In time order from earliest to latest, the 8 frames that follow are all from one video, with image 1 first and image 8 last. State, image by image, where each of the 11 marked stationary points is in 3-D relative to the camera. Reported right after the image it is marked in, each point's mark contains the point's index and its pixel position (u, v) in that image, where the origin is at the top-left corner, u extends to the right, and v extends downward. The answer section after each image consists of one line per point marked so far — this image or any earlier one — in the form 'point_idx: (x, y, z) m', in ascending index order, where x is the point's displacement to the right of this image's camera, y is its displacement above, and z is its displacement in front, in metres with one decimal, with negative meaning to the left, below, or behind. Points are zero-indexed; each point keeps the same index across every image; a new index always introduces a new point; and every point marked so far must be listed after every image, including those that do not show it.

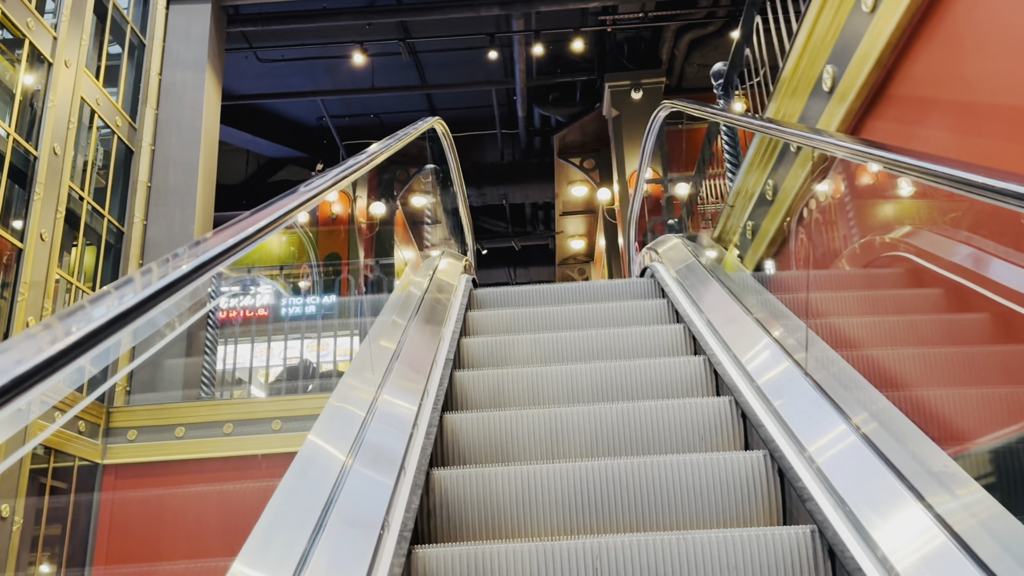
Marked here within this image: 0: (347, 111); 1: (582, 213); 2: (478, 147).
0: (-1.9, +2.1, +9.0) m
1: (+0.9, +1.0, +9.9) m
2: (-0.4, +1.8, +9.9) m
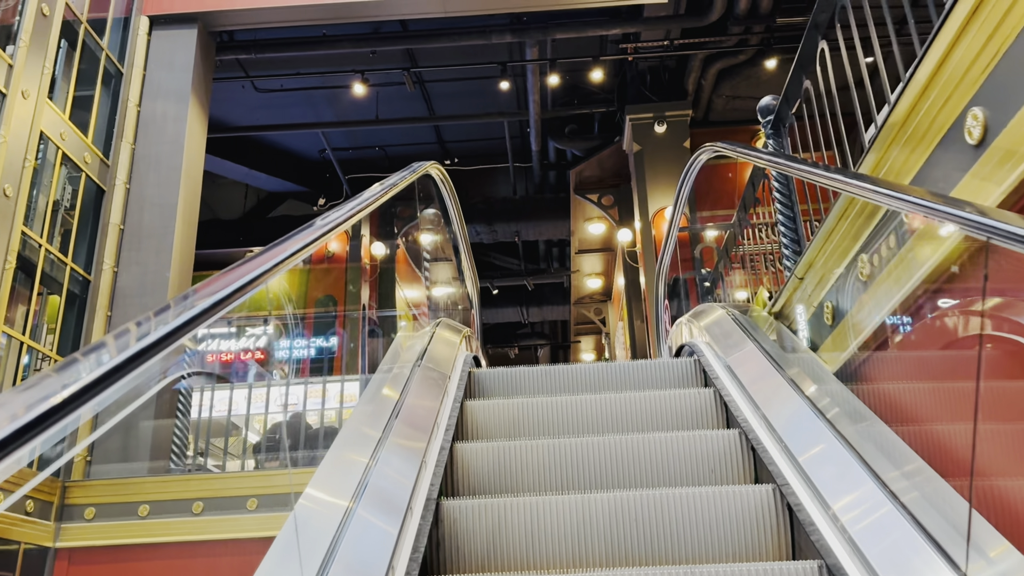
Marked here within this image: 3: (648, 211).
0: (-1.8, +1.6, +8.5) m
1: (+1.1, +0.4, +9.3) m
2: (-0.3, +1.3, +9.3) m
3: (+1.2, +0.6, +6.8) m
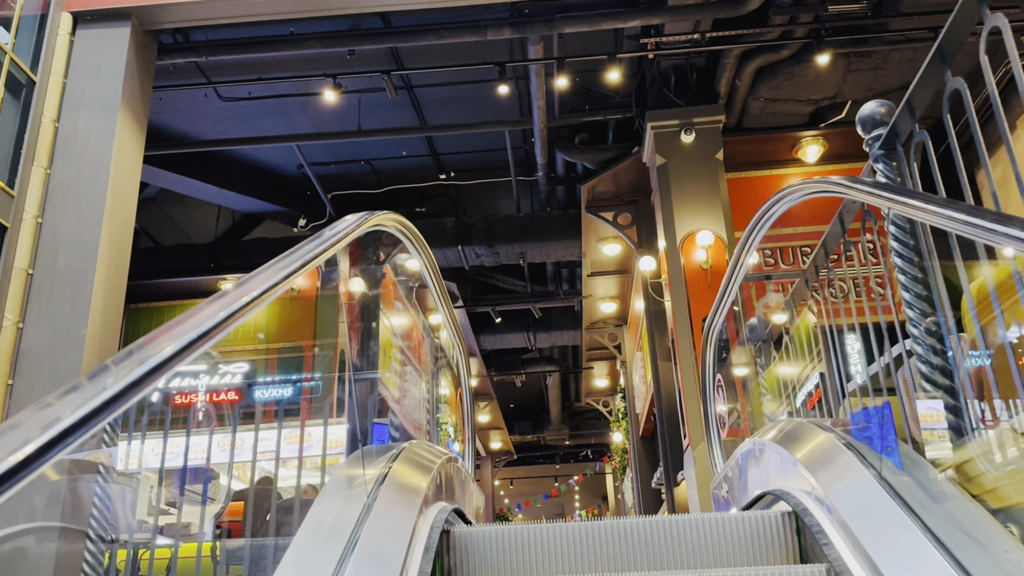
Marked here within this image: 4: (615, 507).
0: (-1.8, +1.3, +7.5) m
1: (+1.1, +0.1, +8.3) m
2: (-0.2, +1.0, +8.3) m
3: (+1.2, +0.3, +5.8) m
4: (+2.0, -4.2, +14.7) m
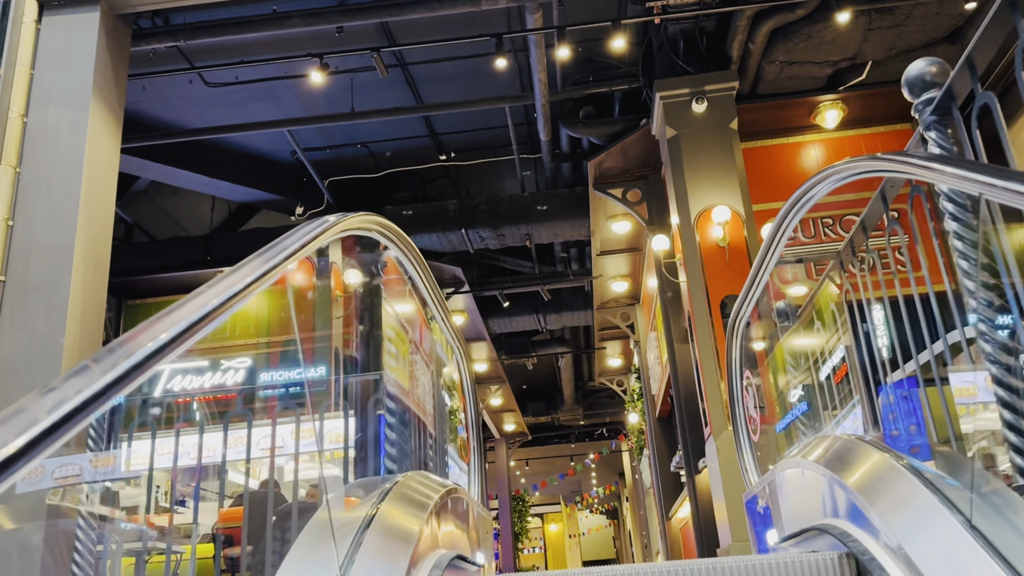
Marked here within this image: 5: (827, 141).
0: (-1.7, +1.4, +7.2) m
1: (+1.2, +0.4, +8.0) m
2: (-0.2, +1.1, +8.0) m
3: (+1.3, +0.5, +5.4) m
4: (+2.3, -3.7, +14.6) m
5: (+2.6, +1.2, +6.3) m
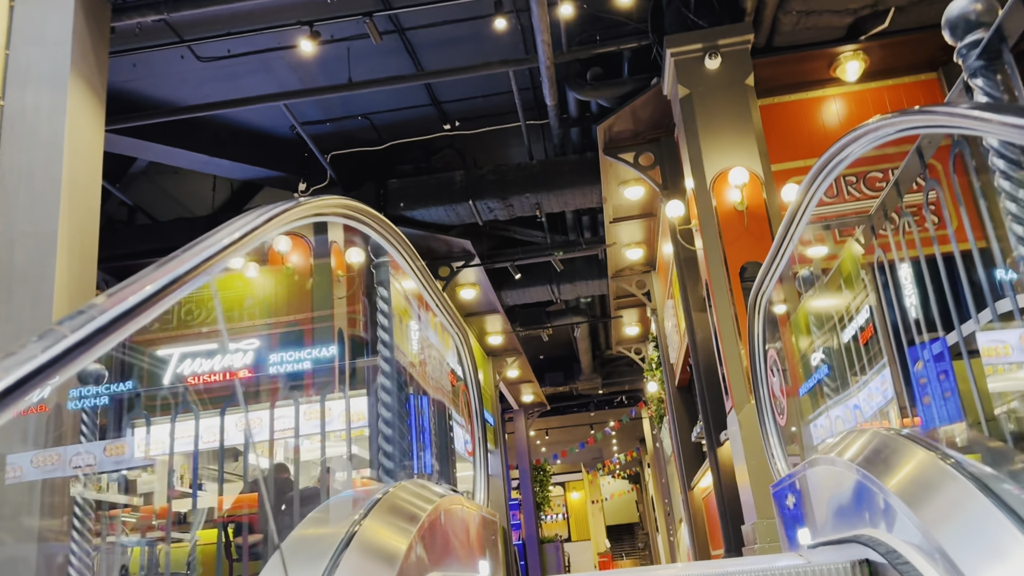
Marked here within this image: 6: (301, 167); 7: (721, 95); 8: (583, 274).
0: (-1.7, +1.6, +7.0) m
1: (+1.3, +0.7, +7.7) m
2: (-0.1, +1.4, +7.8) m
3: (+1.3, +0.7, +5.2) m
4: (+2.7, -3.1, +14.4) m
5: (+2.6, +1.5, +6.0) m
6: (-2.1, +1.2, +7.5) m
7: (+1.4, +1.3, +5.3) m
8: (+0.9, +0.2, +9.5) m
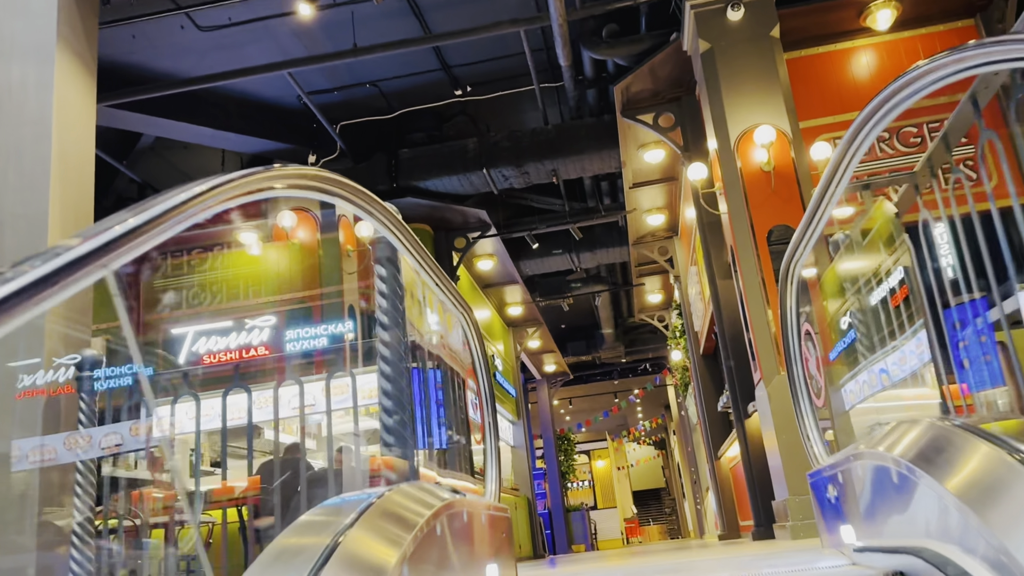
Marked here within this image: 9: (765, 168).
0: (-1.6, +1.8, +6.8) m
1: (+1.4, +1.0, +7.5) m
2: (0.0, +1.7, +7.5) m
3: (+1.4, +0.9, +4.9) m
4: (+3.1, -2.4, +14.3) m
5: (+2.7, +1.8, +5.6) m
6: (-1.9, +1.4, +7.3) m
7: (+1.5, +1.6, +5.0) m
8: (+1.1, +0.6, +9.2) m
9: (+1.6, +0.7, +4.8) m
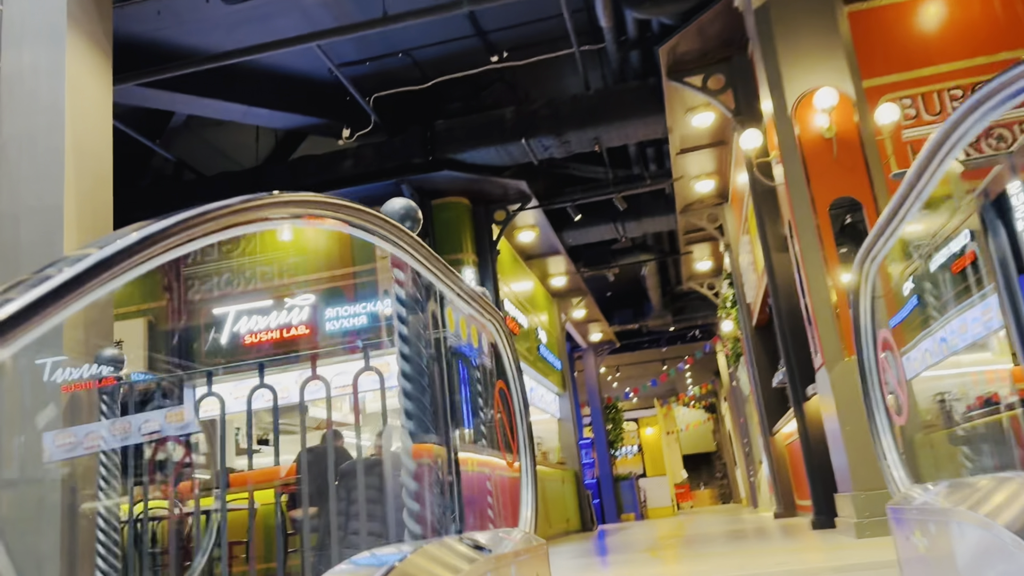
0: (-1.2, +2.0, +6.5) m
1: (+1.8, +1.3, +7.1) m
2: (+0.4, +2.0, +7.1) m
3: (+1.6, +1.1, +4.5) m
4: (+4.0, -1.8, +13.9) m
5: (+3.0, +2.0, +5.1) m
6: (-1.6, +1.6, +7.1) m
7: (+1.7, +1.7, +4.6) m
8: (+1.6, +0.9, +8.9) m
9: (+1.8, +0.9, +4.4) m
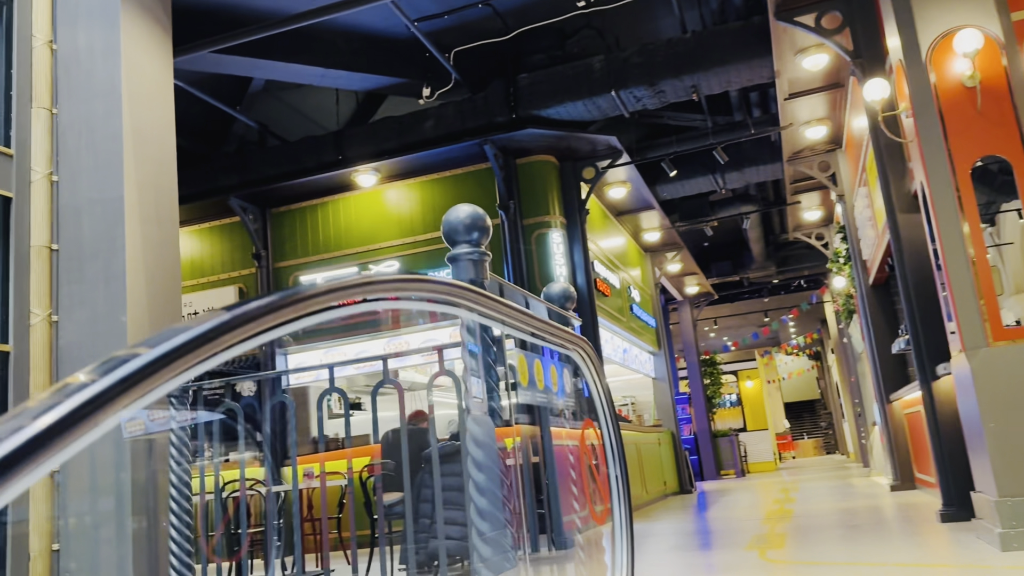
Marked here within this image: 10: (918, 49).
0: (-0.6, +2.3, +6.1) m
1: (+2.6, +1.6, +6.3) m
2: (+1.2, +2.3, +6.6) m
3: (+2.1, +1.2, +3.9) m
4: (+5.6, -0.9, +13.1) m
5: (+3.5, +2.2, +4.2) m
6: (-0.8, +1.9, +6.8) m
7: (+2.2, +1.9, +3.9) m
8: (+2.6, +1.4, +8.2) m
9: (+2.2, +1.0, +3.8) m
10: (+2.1, +1.2, +3.9) m
